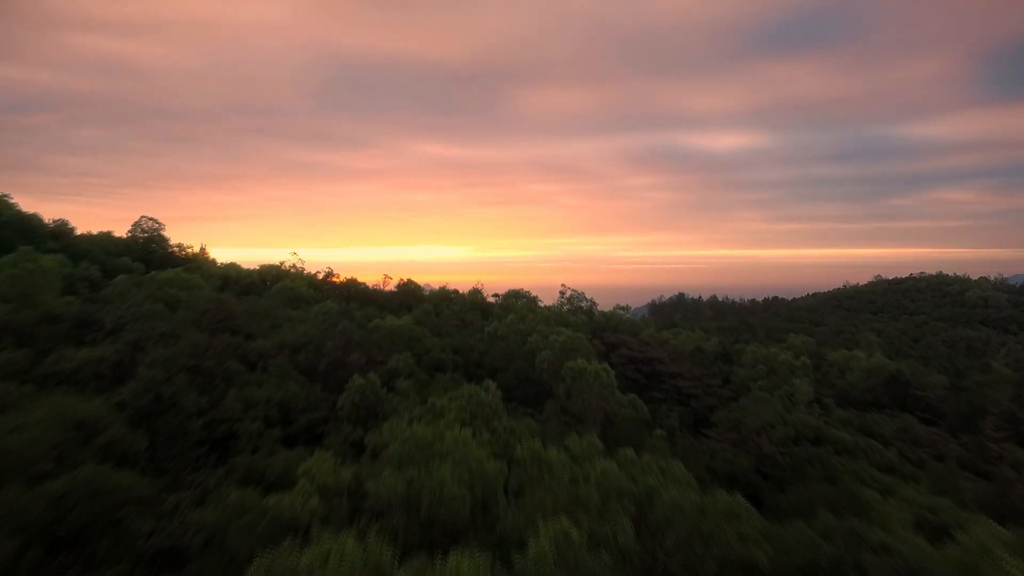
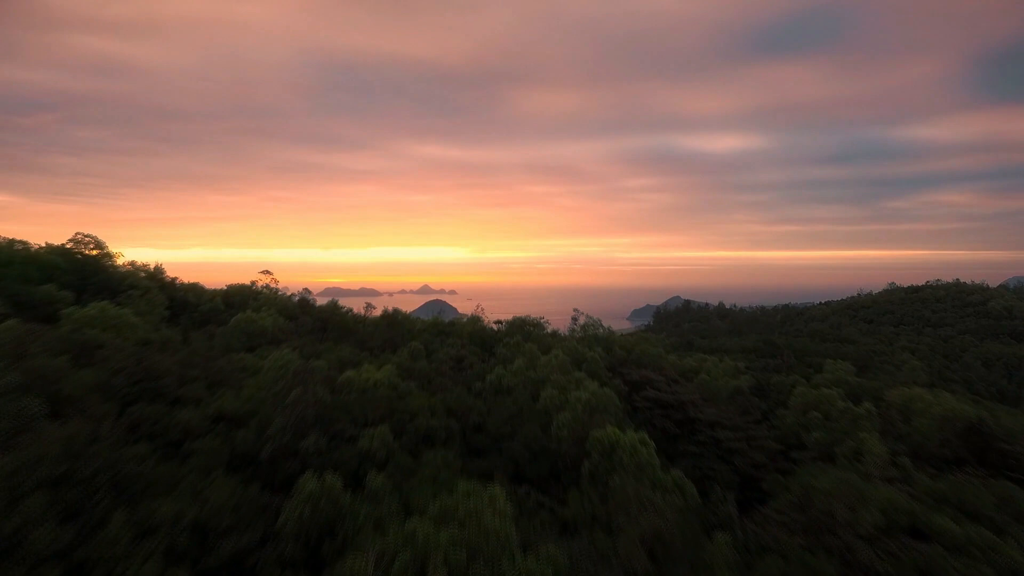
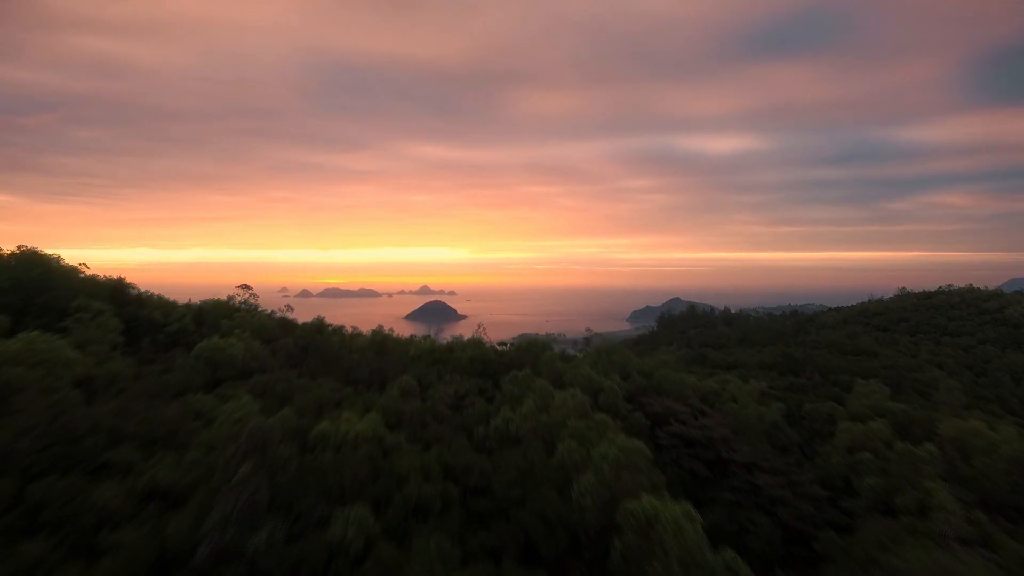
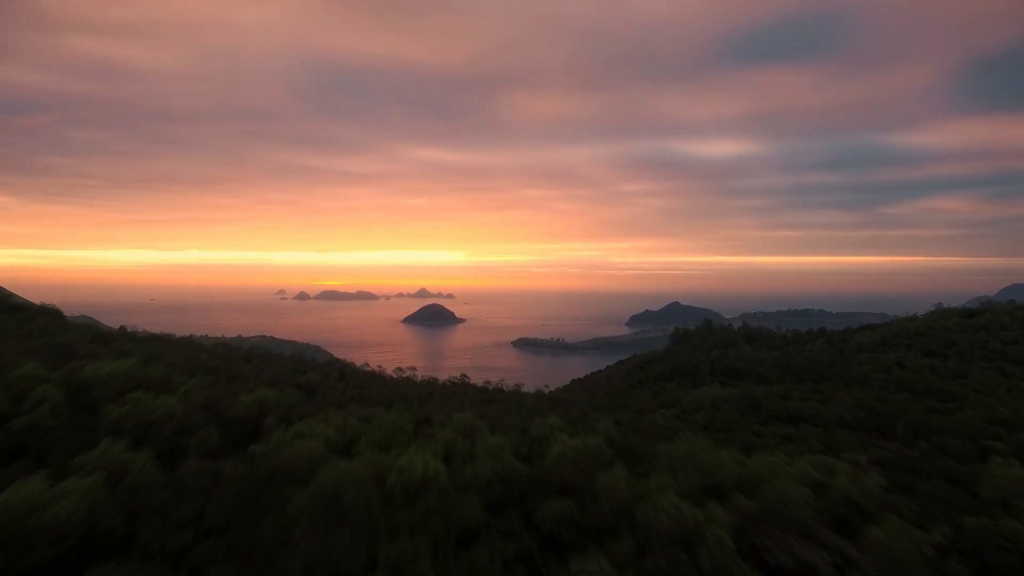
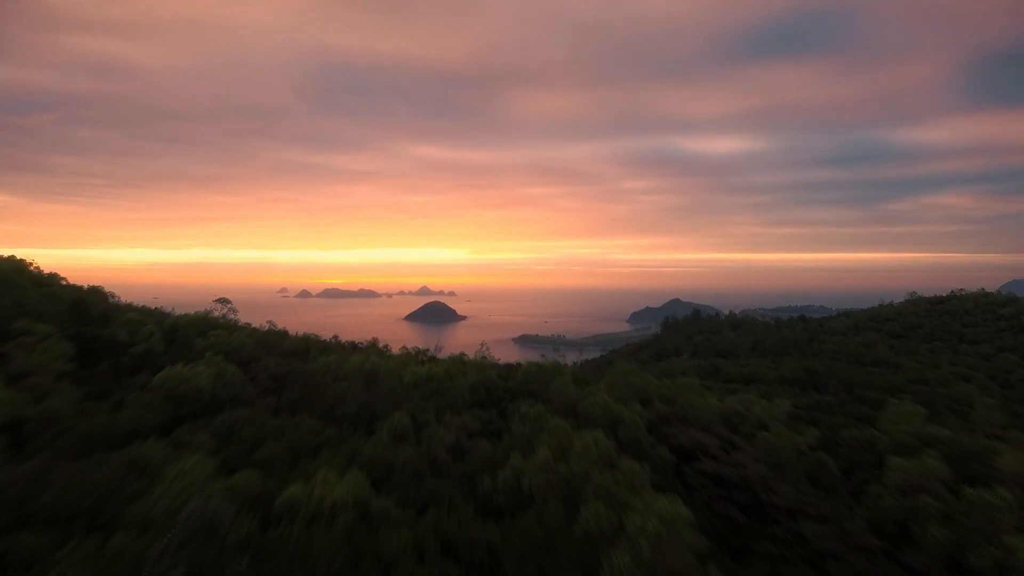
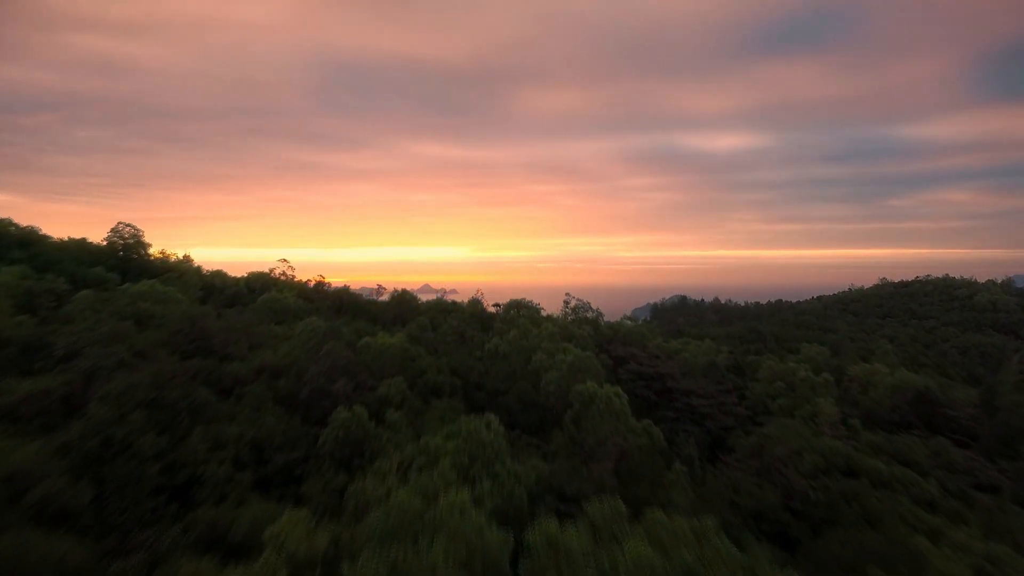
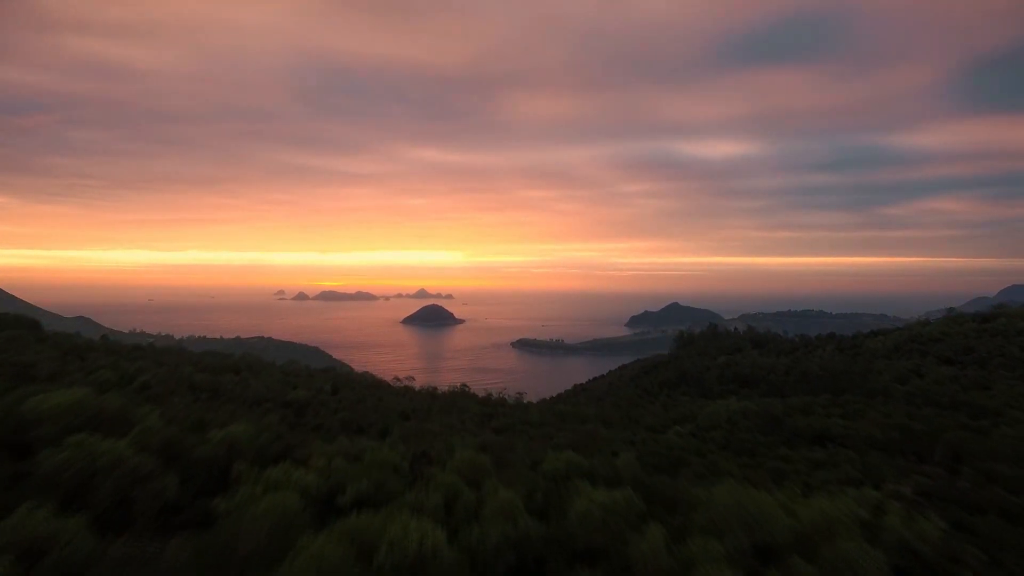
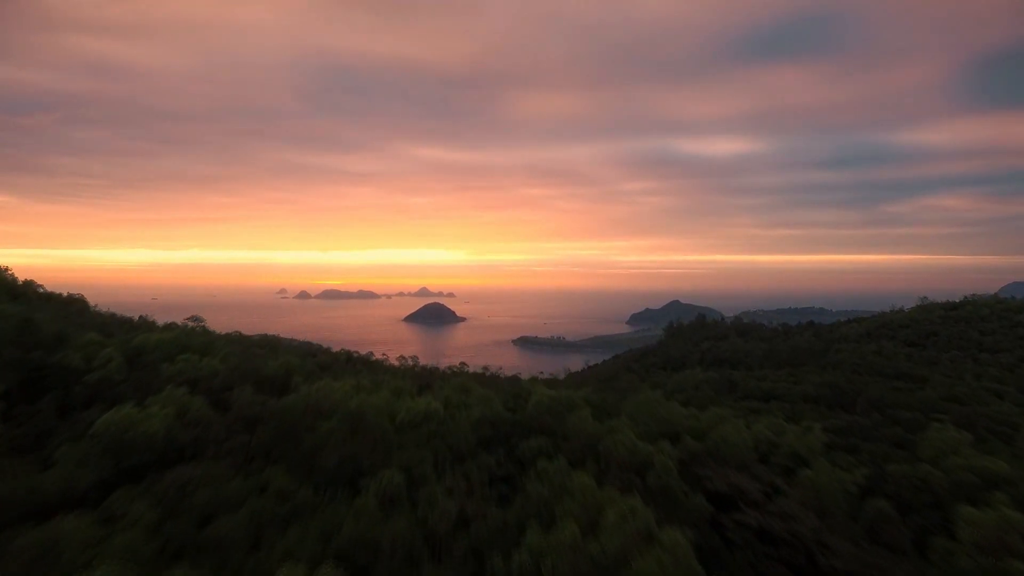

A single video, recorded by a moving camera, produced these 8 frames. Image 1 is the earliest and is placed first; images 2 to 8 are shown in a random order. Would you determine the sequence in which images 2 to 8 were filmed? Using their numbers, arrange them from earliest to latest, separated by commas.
6, 2, 3, 5, 8, 4, 7
